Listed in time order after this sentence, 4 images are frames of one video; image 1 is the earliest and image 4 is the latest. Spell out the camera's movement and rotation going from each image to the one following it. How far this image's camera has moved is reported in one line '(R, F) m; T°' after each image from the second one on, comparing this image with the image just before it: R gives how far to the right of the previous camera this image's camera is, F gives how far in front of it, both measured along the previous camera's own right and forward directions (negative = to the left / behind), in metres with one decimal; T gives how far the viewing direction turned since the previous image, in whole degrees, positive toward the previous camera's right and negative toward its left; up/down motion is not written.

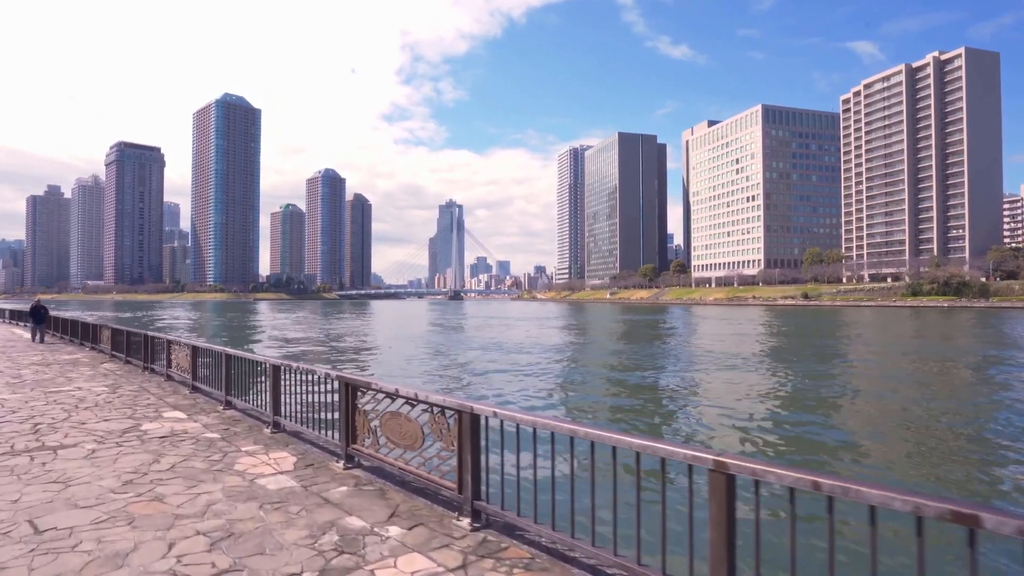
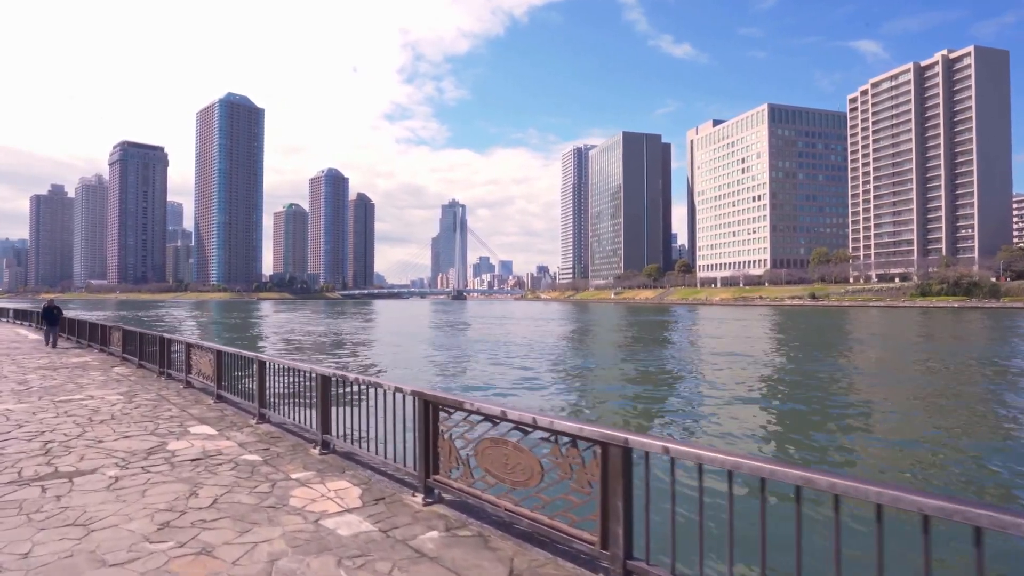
(-0.8, +0.9) m; 0°
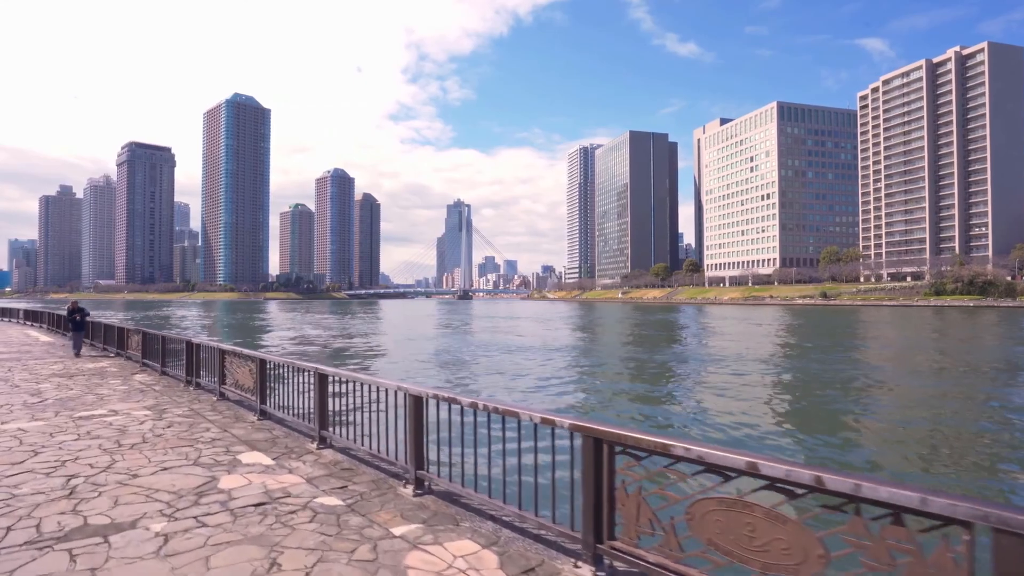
(-1.0, +1.1) m; 0°
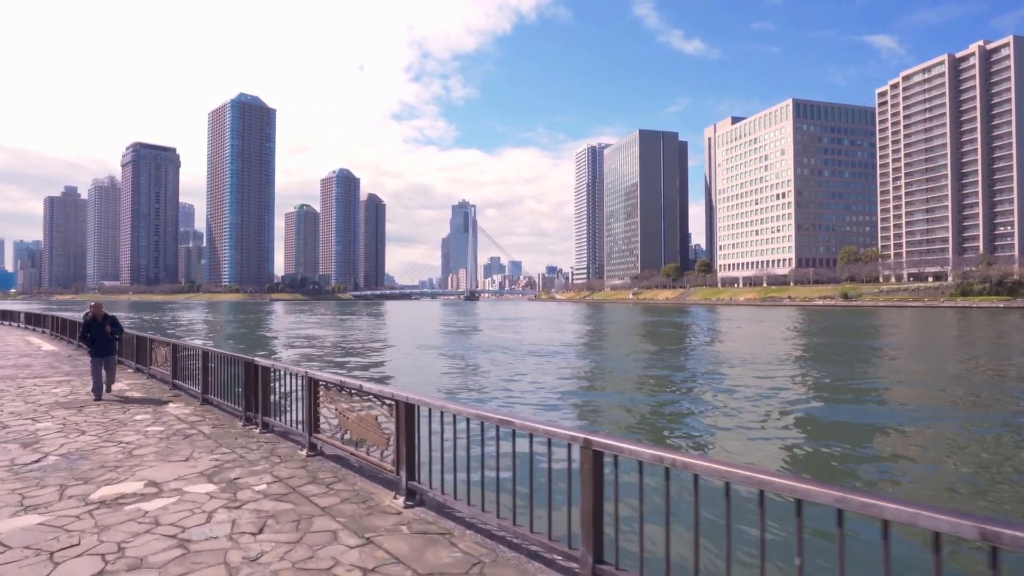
(-2.1, +2.8) m; 0°
